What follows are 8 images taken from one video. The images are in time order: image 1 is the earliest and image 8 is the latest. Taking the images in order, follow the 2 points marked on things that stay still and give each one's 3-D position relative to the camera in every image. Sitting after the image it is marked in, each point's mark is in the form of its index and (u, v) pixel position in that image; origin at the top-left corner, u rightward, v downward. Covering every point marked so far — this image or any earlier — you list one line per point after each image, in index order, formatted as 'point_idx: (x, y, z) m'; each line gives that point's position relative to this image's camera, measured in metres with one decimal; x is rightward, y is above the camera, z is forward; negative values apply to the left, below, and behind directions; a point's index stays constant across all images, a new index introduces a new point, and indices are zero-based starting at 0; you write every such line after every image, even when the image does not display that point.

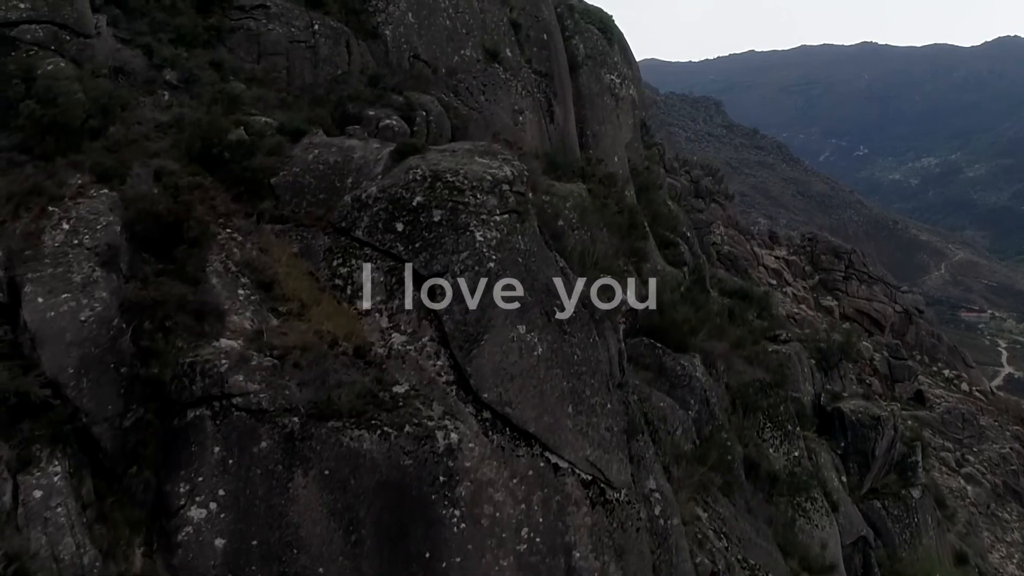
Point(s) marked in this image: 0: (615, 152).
0: (+1.3, +1.7, +12.6) m
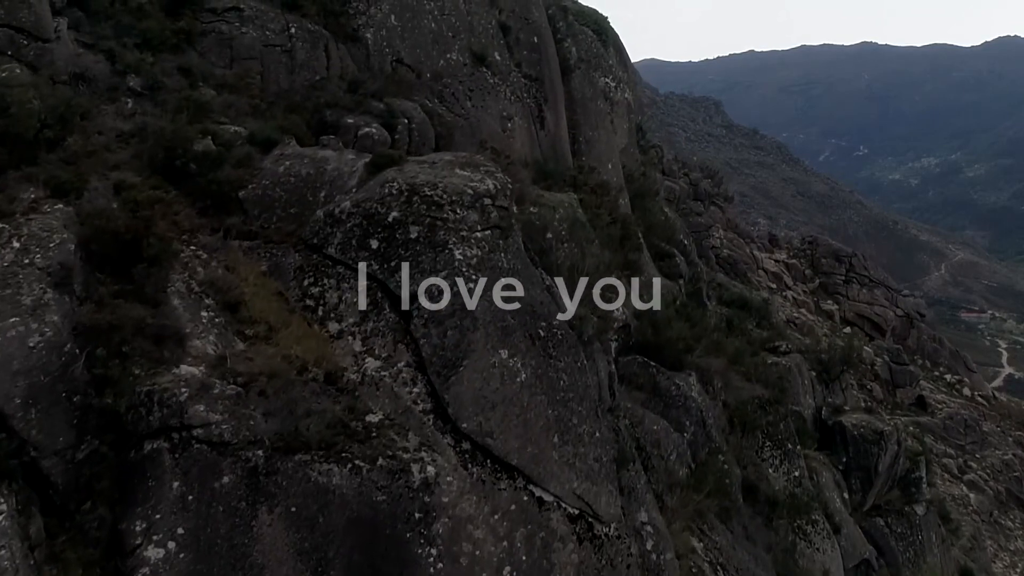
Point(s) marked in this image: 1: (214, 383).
0: (+1.2, +1.6, +12.2) m
1: (-1.9, -0.6, +6.2) m
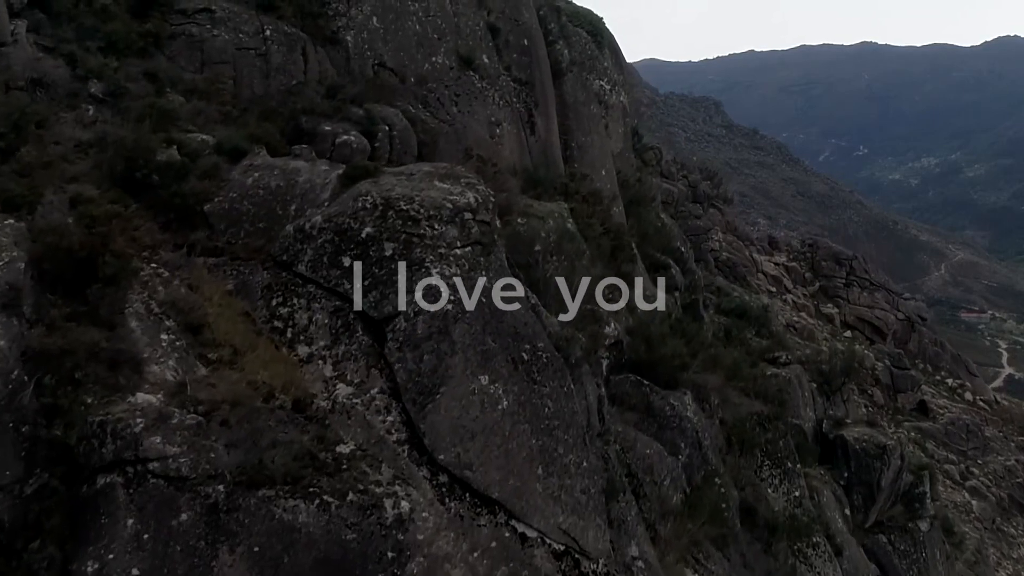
0: (+1.1, +1.5, +11.8) m
1: (-2.0, -0.7, +5.8) m
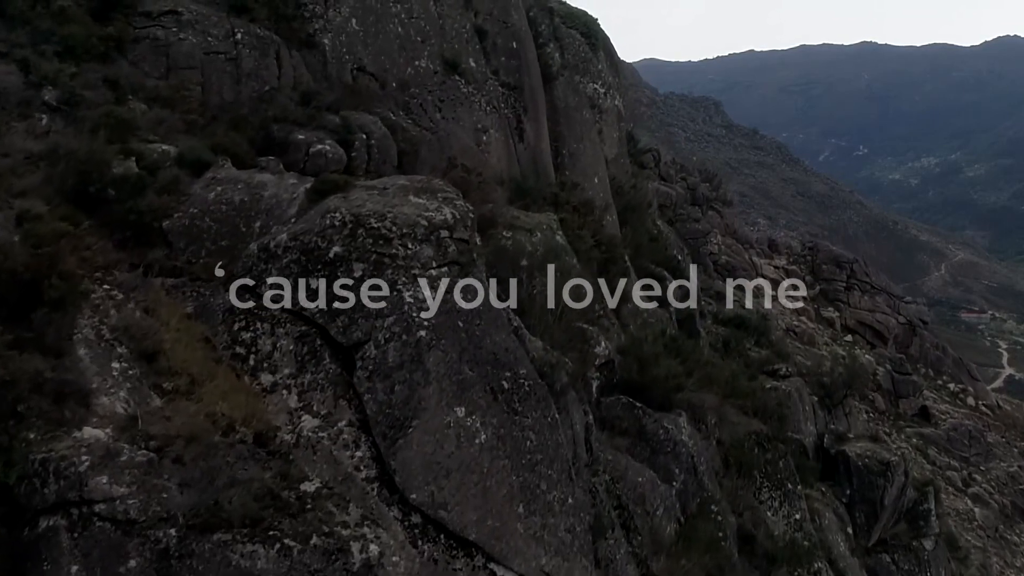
0: (+0.9, +1.3, +11.3) m
1: (-2.1, -0.9, +5.3) m
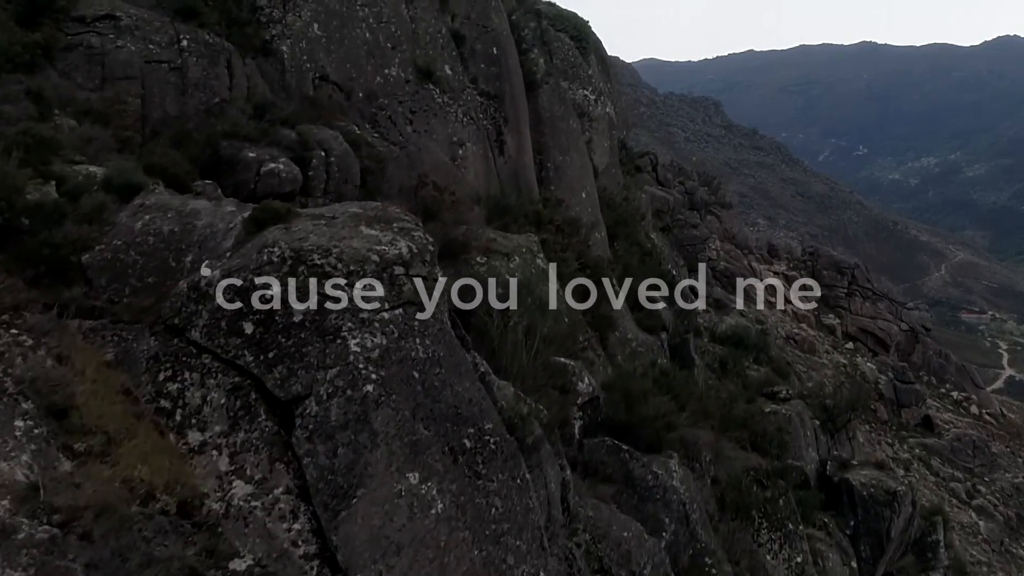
0: (+0.7, +1.1, +10.6) m
1: (-2.3, -1.1, +4.6) m
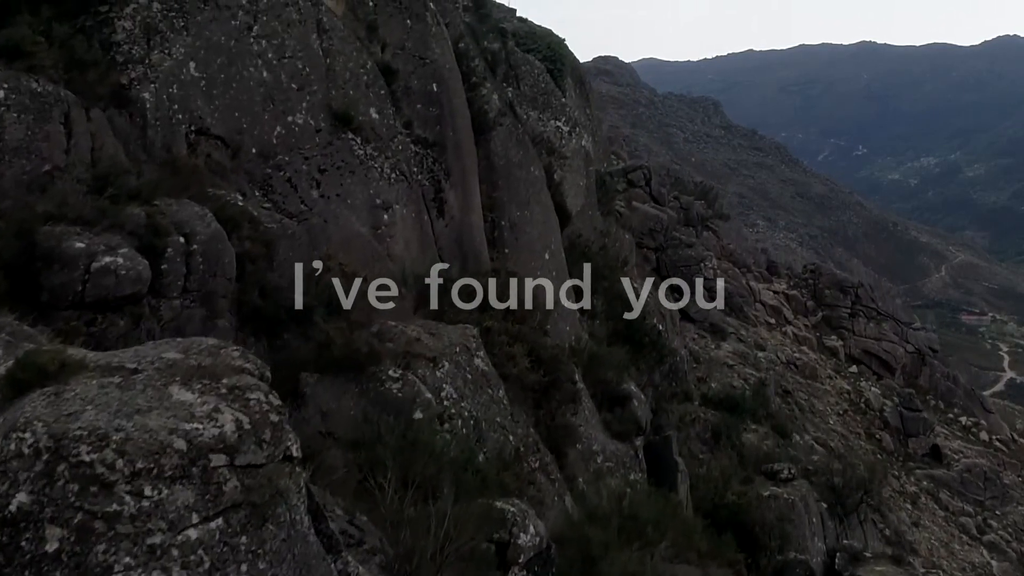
0: (+0.3, +0.4, +8.8) m
1: (-2.8, -1.8, +2.8) m
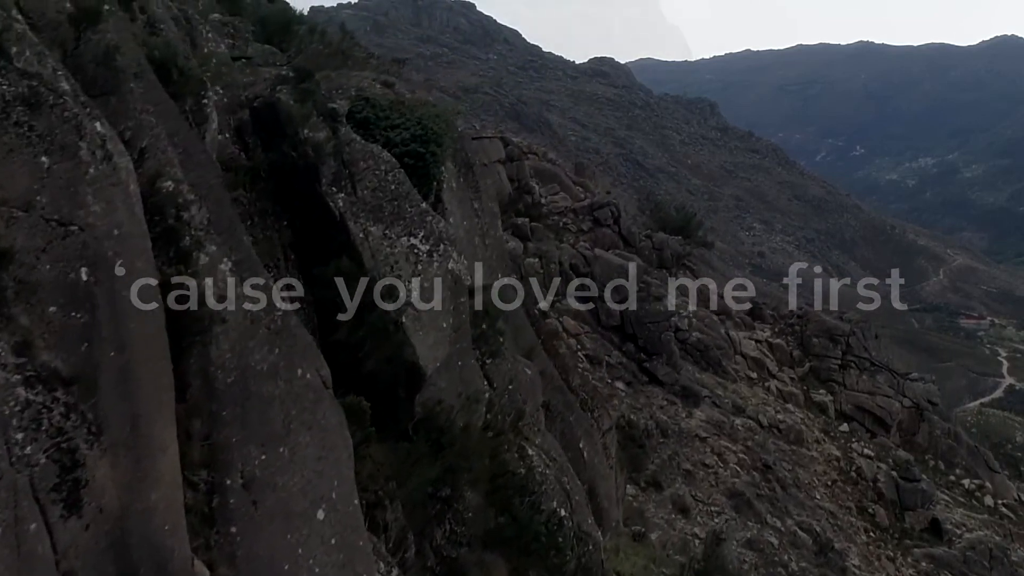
0: (-1.1, -1.2, +5.5) m
1: (-4.1, -3.4, -0.5) m
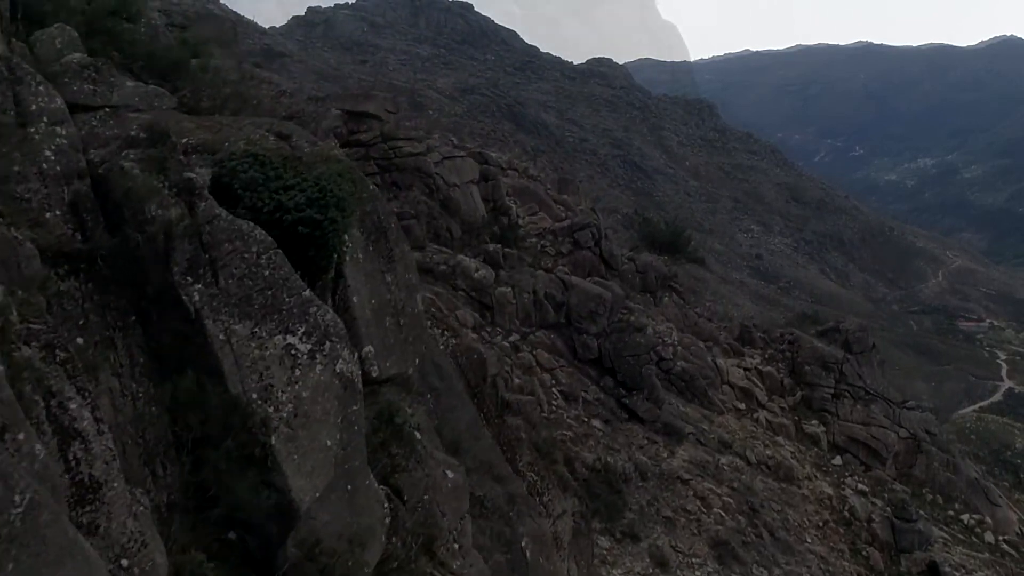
0: (-1.8, -2.0, +3.9) m
1: (-4.8, -4.2, -2.1) m
